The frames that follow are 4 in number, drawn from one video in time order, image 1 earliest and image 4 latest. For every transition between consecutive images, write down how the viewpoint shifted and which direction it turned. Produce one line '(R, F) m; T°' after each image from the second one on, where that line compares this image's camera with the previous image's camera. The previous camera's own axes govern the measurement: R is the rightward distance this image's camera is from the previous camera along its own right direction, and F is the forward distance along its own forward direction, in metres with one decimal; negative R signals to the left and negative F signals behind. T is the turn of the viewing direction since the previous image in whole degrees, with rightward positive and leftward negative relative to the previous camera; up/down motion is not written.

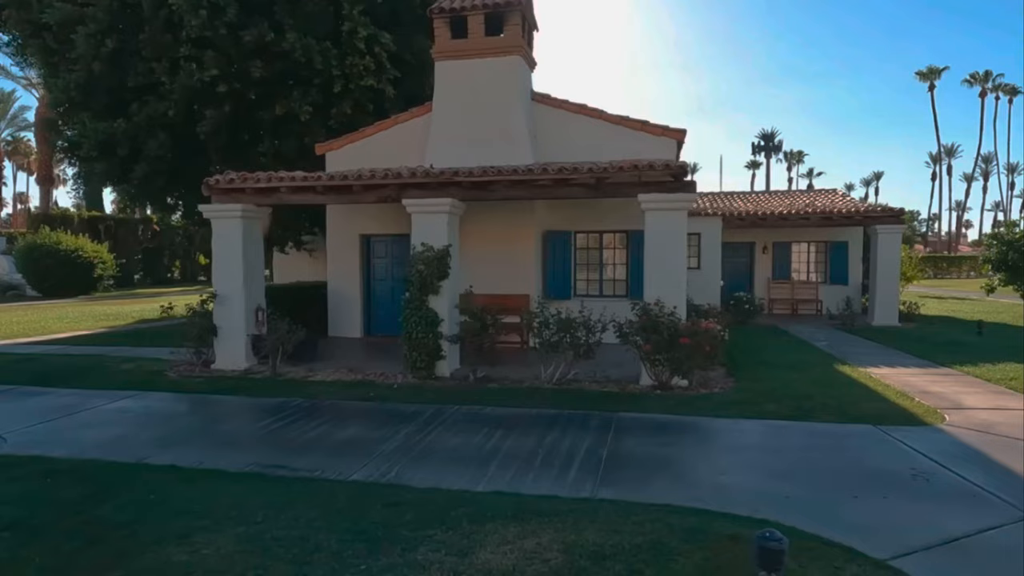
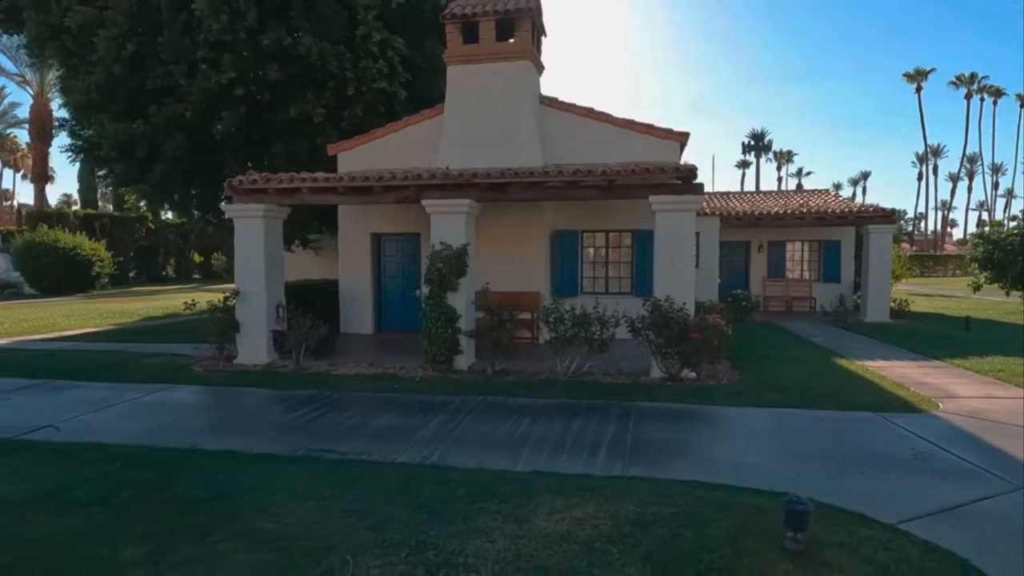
(-0.6, -0.8) m; +1°
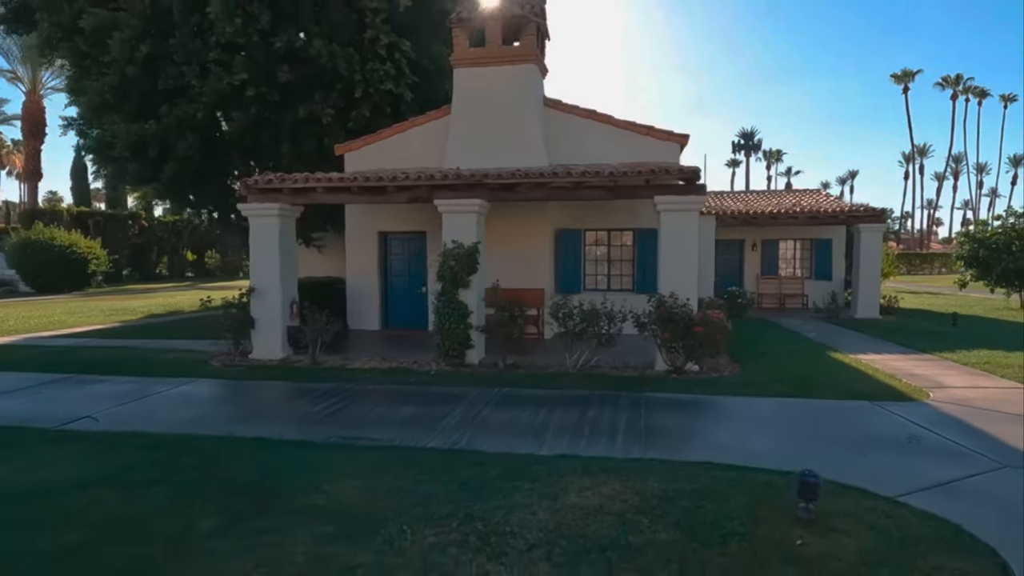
(-0.5, -0.7) m; +1°
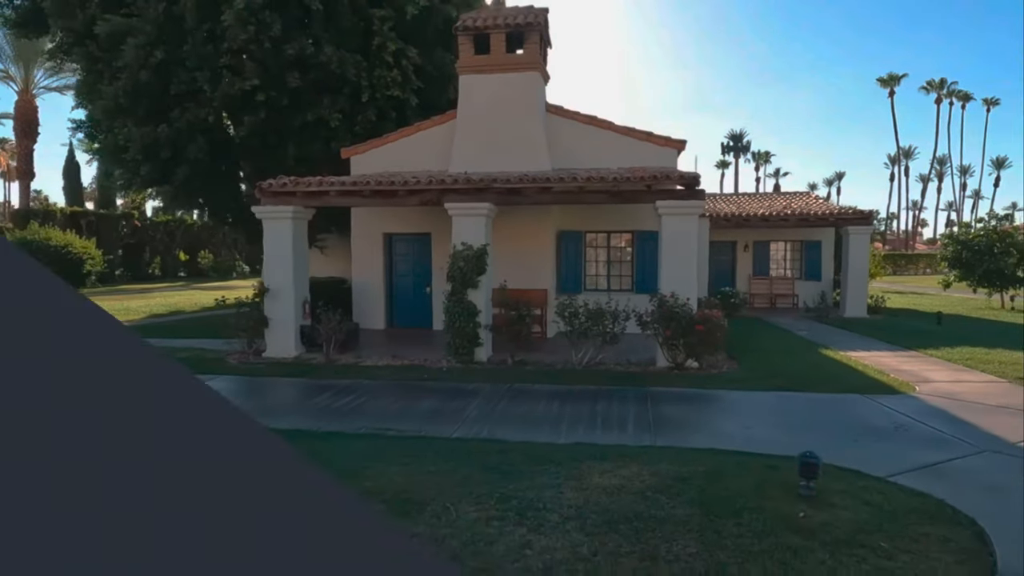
(-0.5, -0.8) m; +1°
